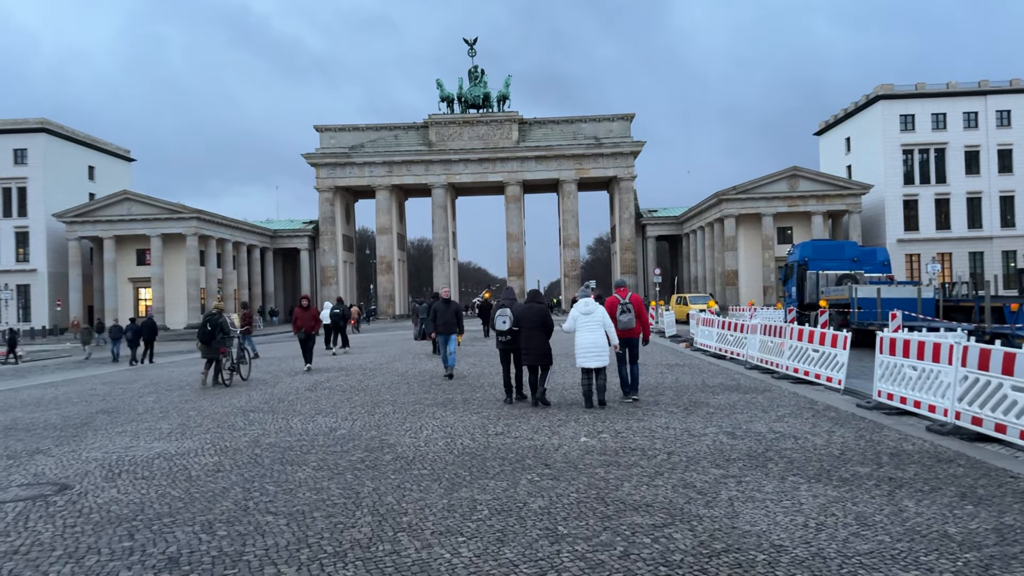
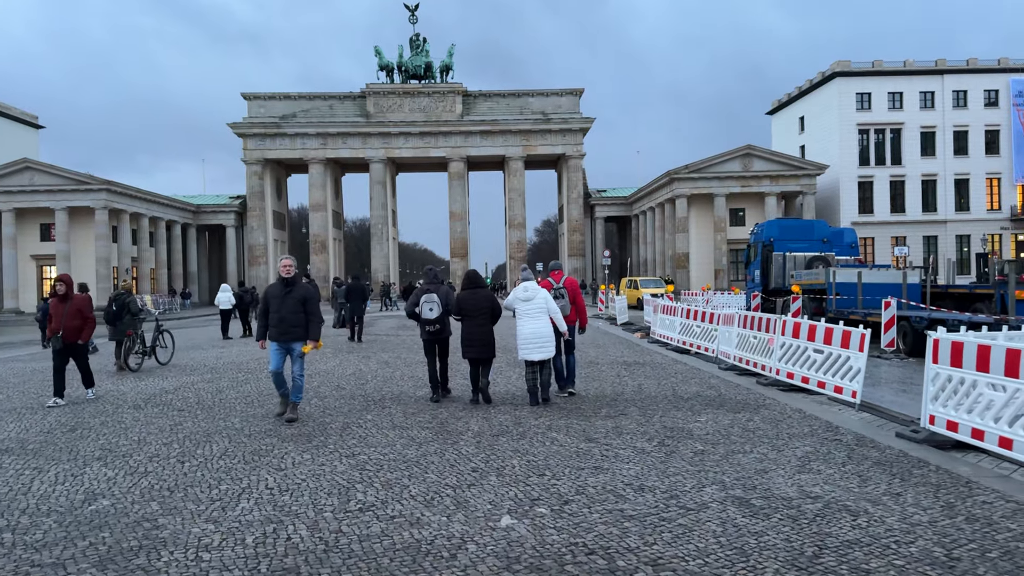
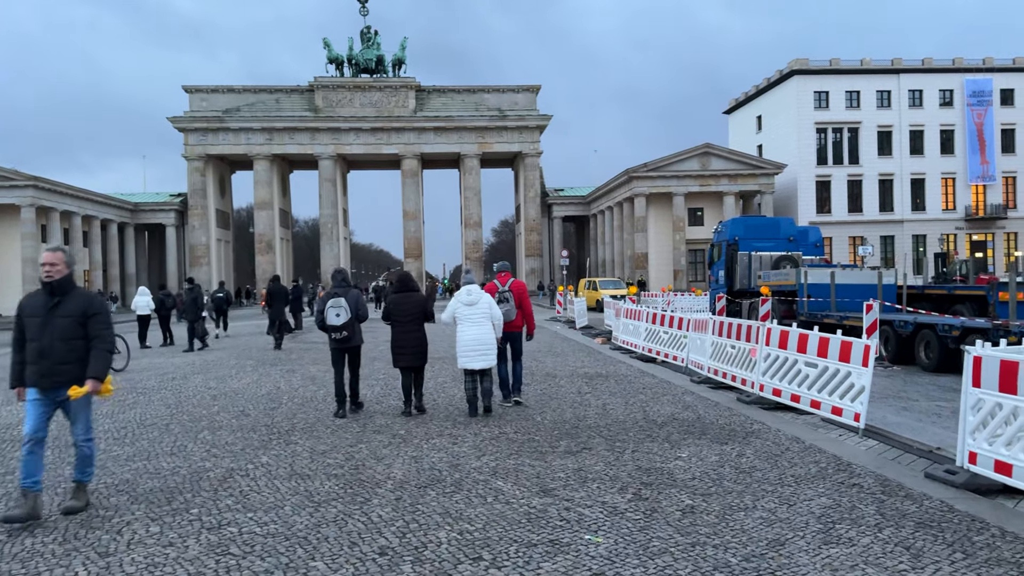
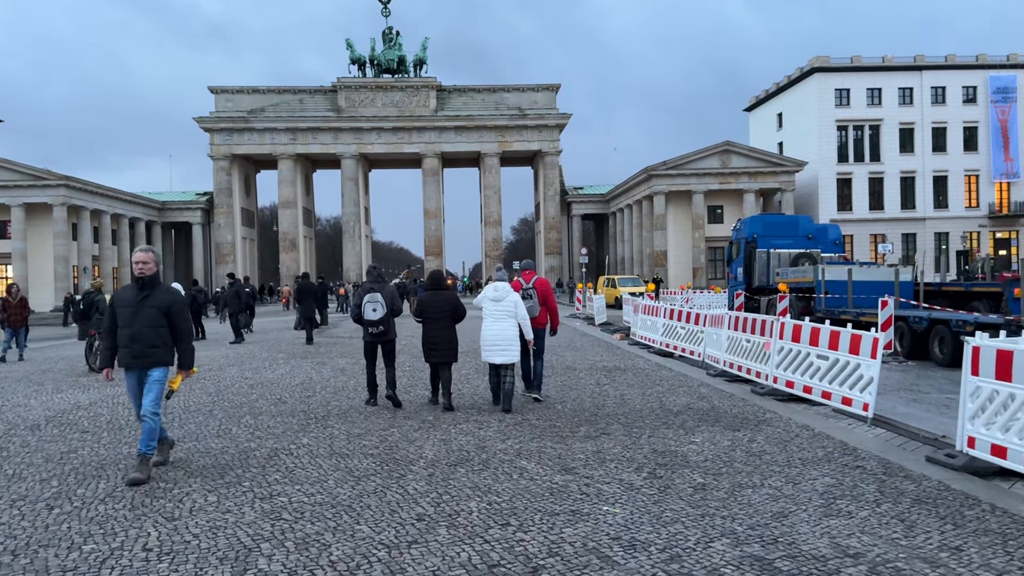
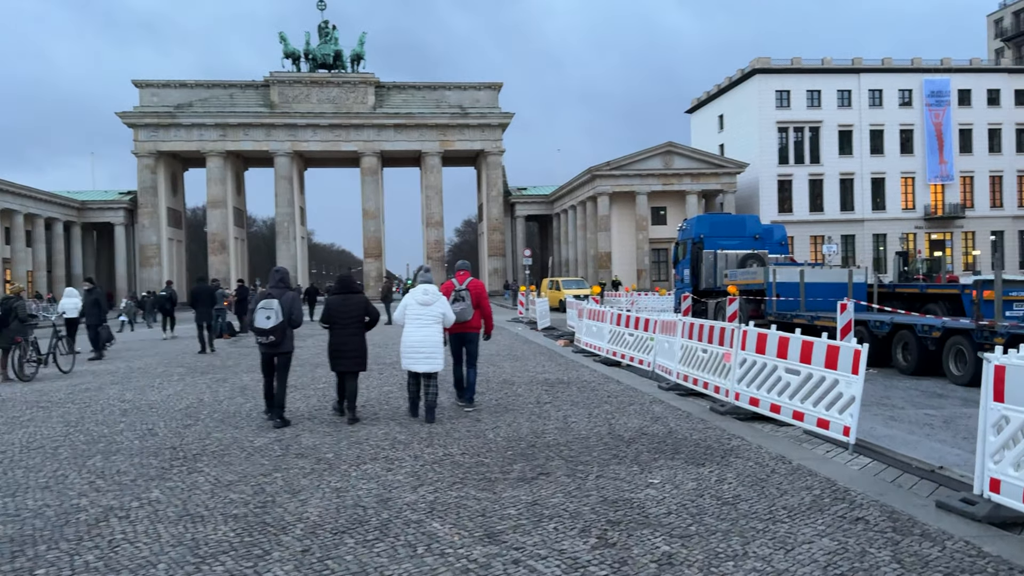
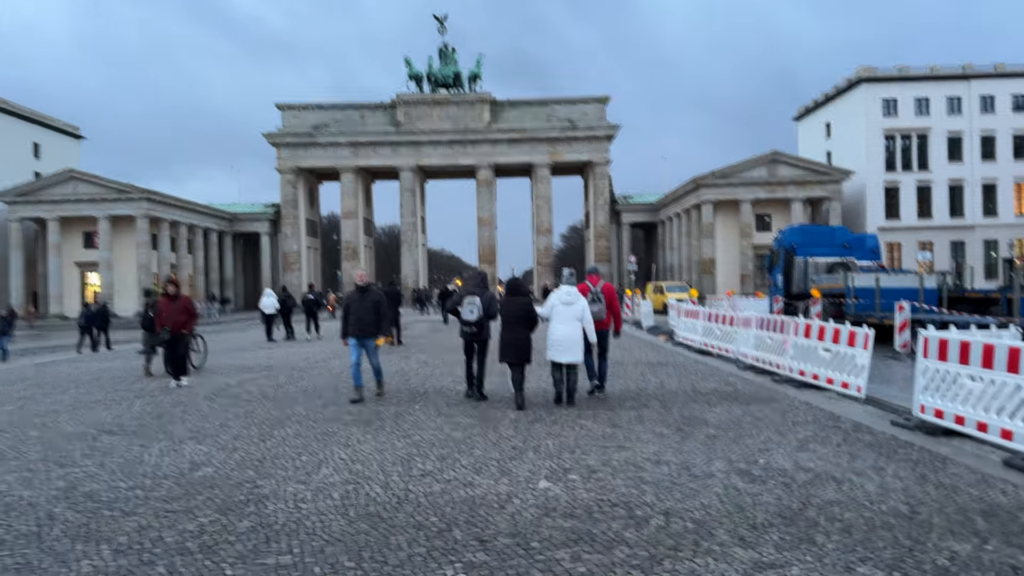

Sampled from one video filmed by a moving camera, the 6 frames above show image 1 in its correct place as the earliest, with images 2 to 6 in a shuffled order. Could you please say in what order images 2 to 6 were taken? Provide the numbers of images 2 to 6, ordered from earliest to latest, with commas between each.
6, 2, 4, 3, 5
